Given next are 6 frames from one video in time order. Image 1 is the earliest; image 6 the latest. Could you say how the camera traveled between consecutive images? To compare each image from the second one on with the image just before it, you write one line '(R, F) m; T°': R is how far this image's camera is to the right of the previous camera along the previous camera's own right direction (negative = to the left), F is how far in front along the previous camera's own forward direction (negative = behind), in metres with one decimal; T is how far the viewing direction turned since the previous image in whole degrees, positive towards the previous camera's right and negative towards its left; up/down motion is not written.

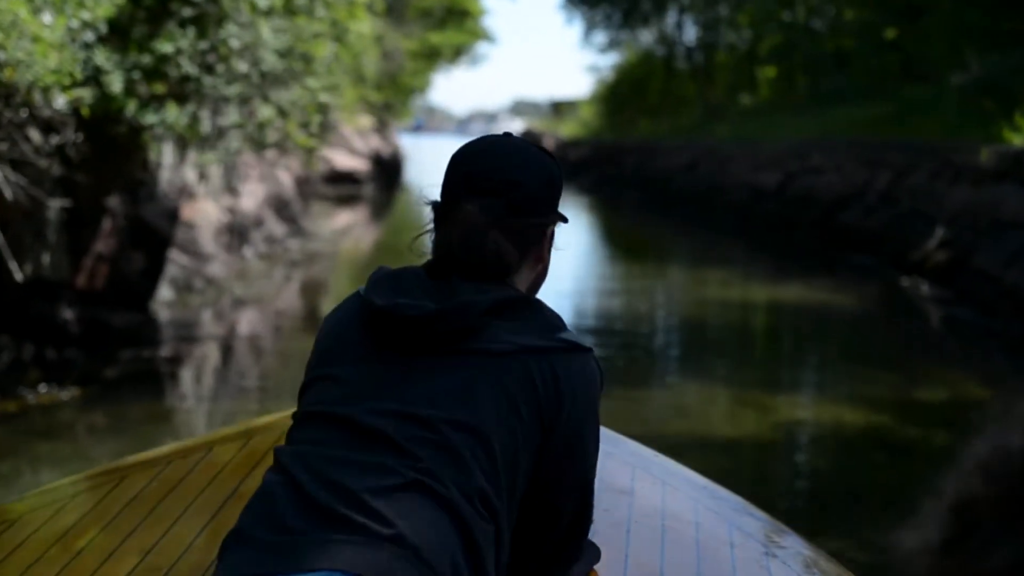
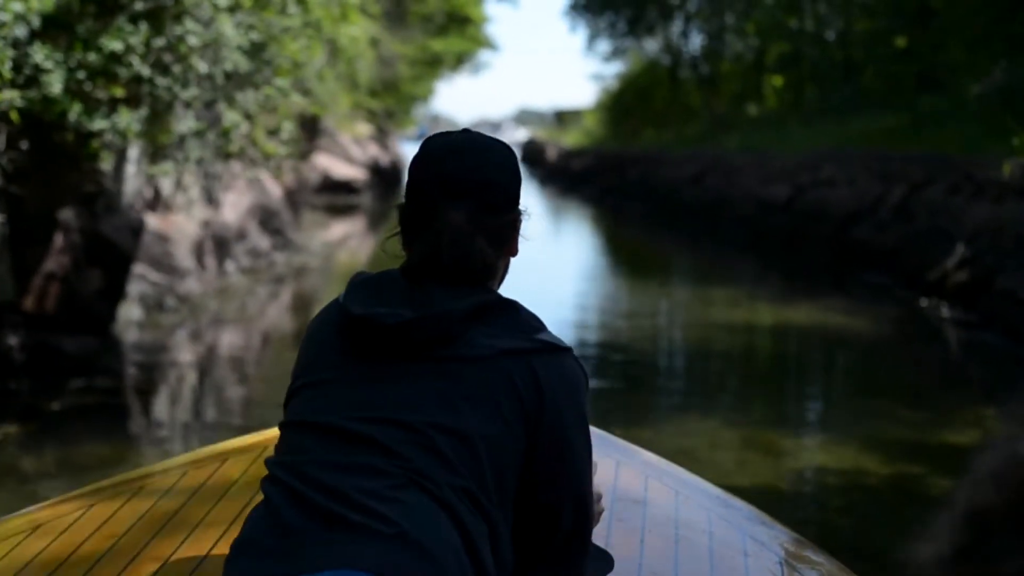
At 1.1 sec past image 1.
(+0.1, +0.6) m; 0°
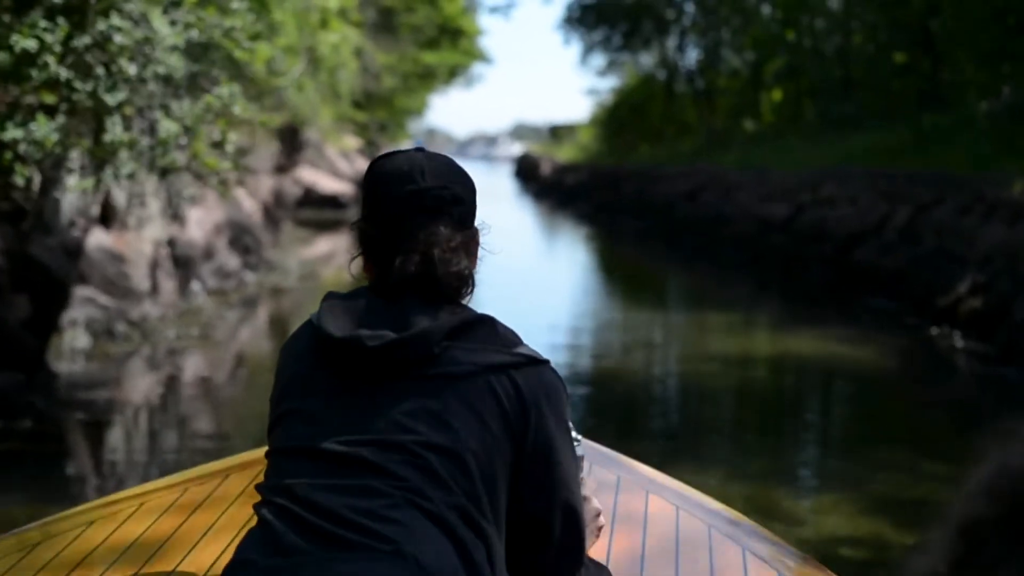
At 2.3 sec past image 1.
(+0.1, +0.7) m; 0°
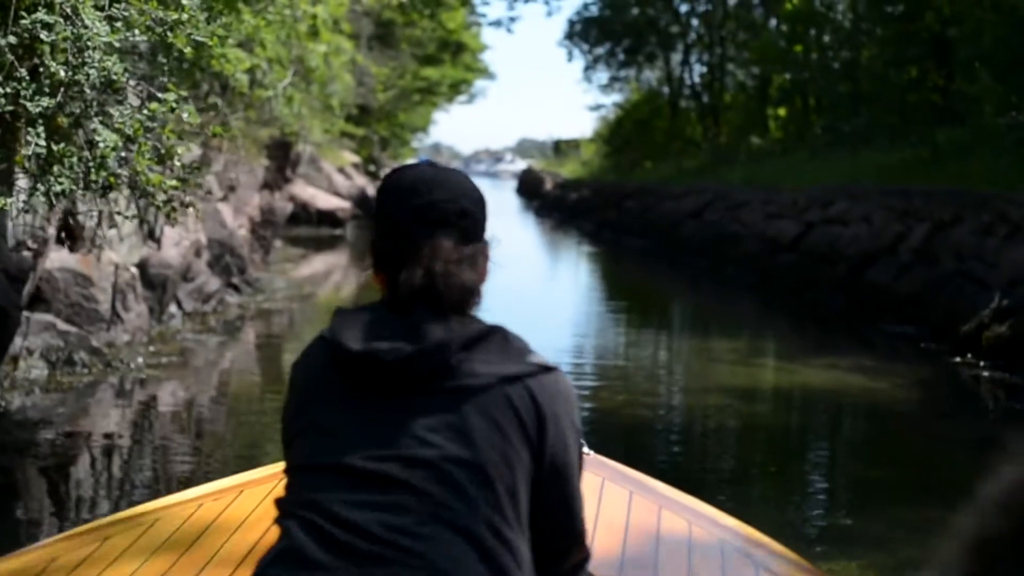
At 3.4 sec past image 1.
(+0.1, +0.6) m; 0°
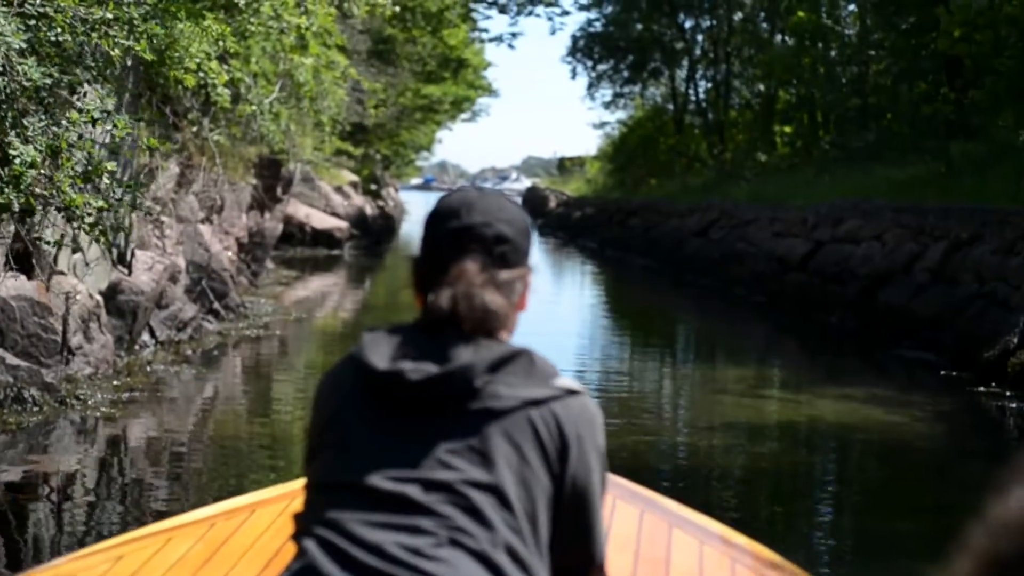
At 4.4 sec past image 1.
(+0.1, +0.6) m; 0°
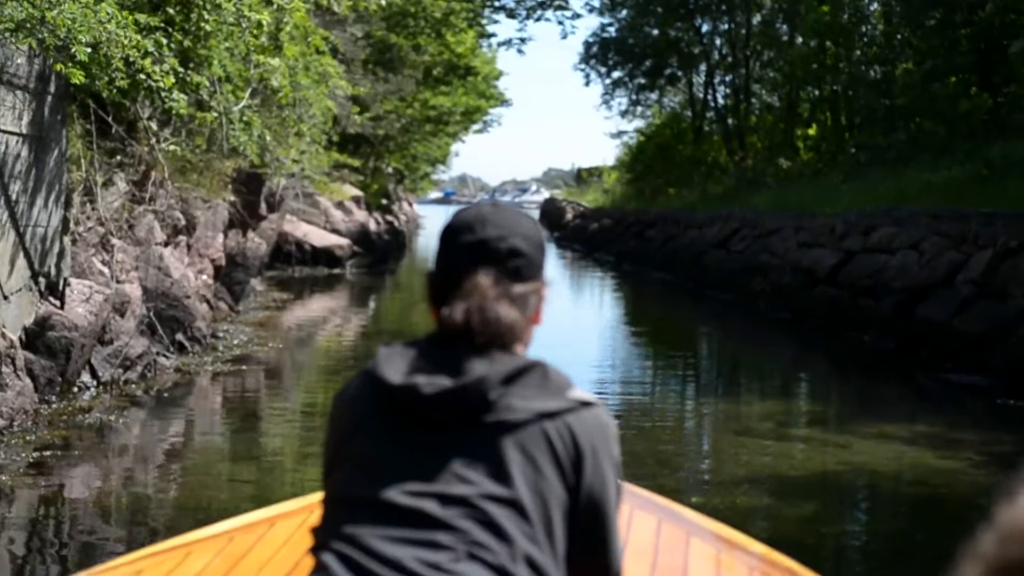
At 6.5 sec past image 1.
(+0.2, +1.2) m; -1°
